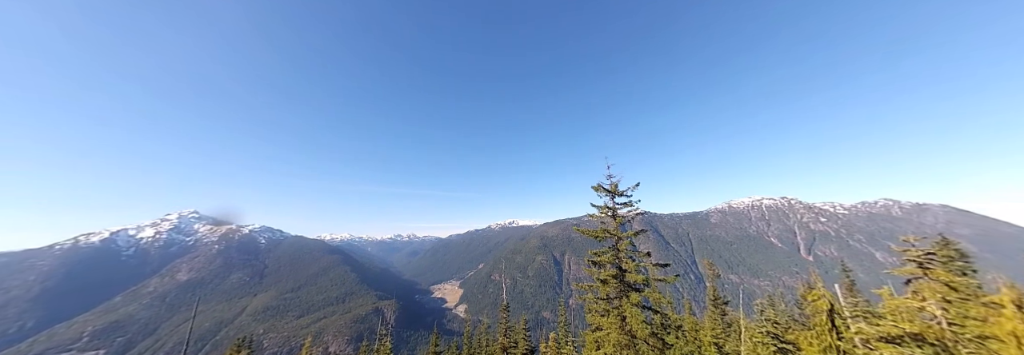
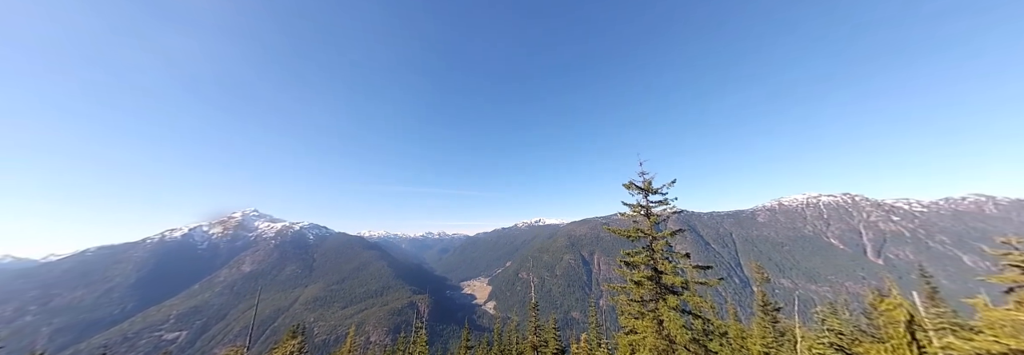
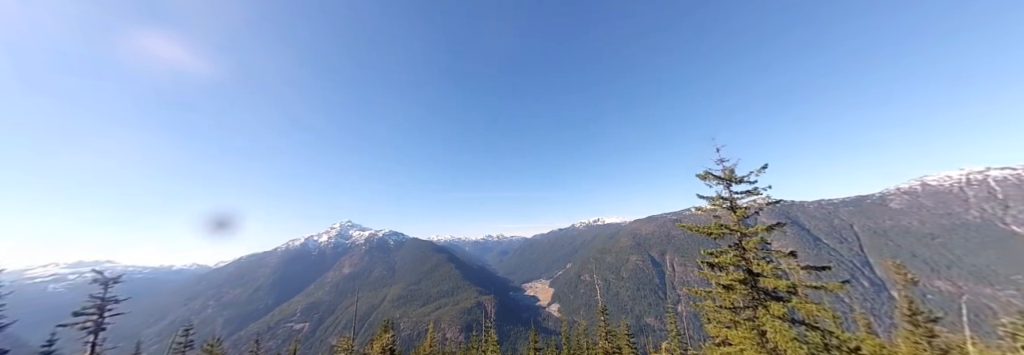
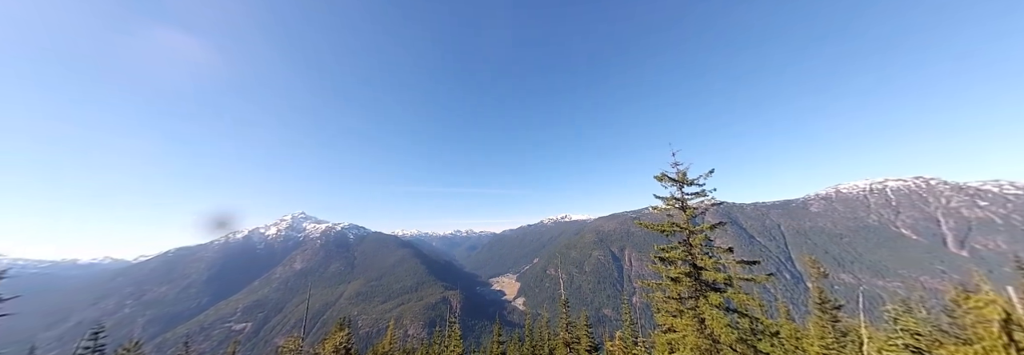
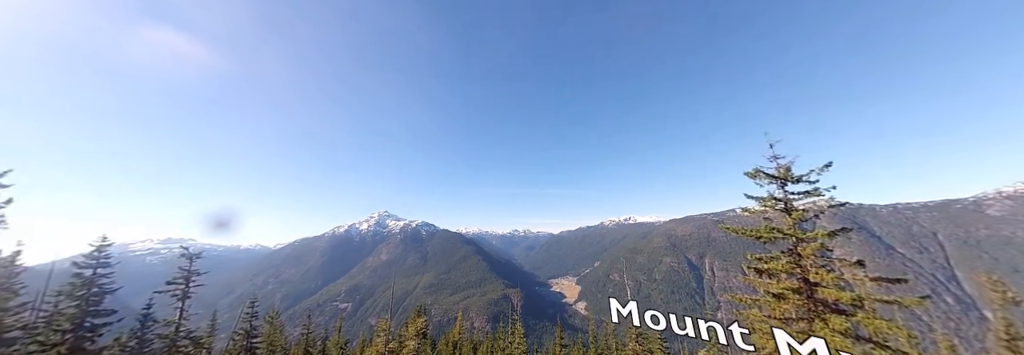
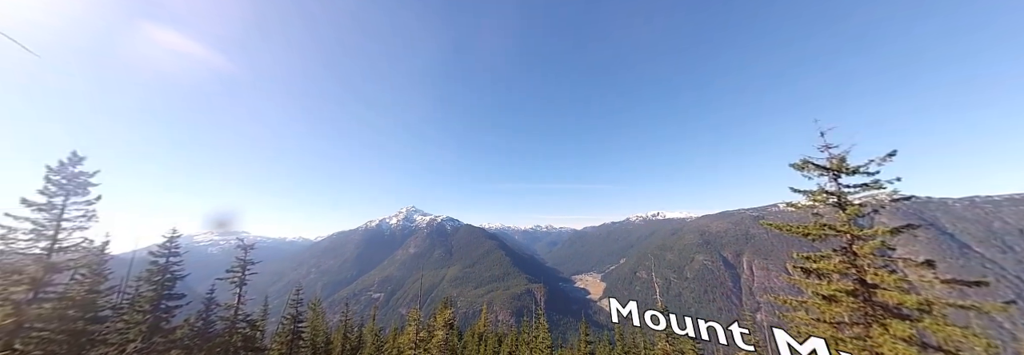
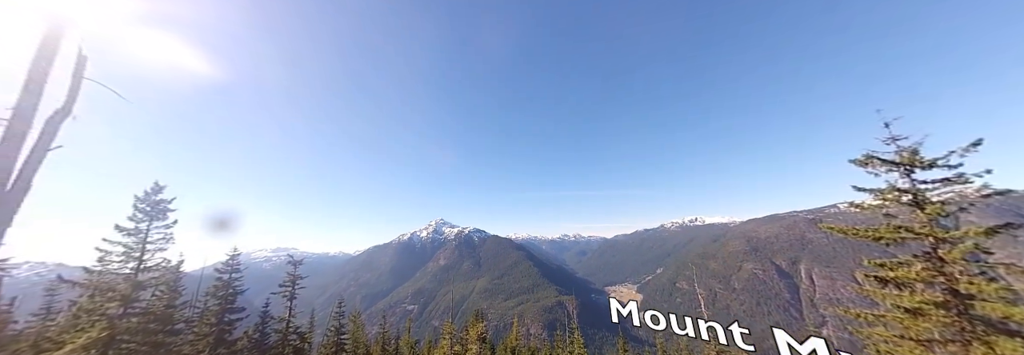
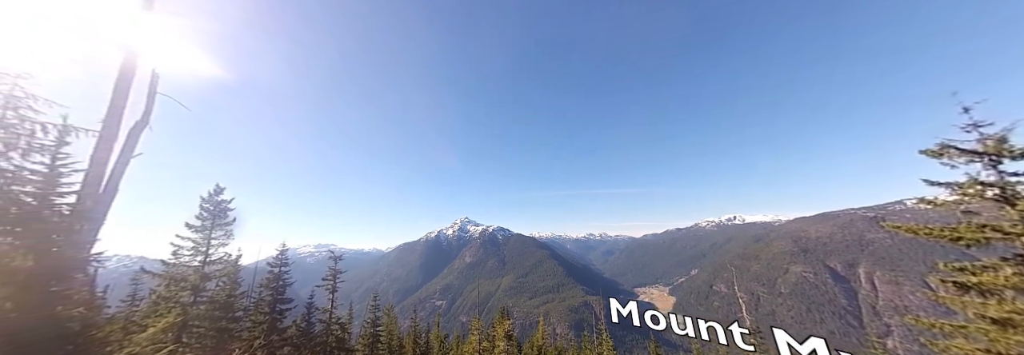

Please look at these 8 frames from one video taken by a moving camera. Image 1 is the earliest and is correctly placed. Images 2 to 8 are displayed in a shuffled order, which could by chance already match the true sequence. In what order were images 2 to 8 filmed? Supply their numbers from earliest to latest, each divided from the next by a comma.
2, 4, 3, 5, 6, 7, 8
